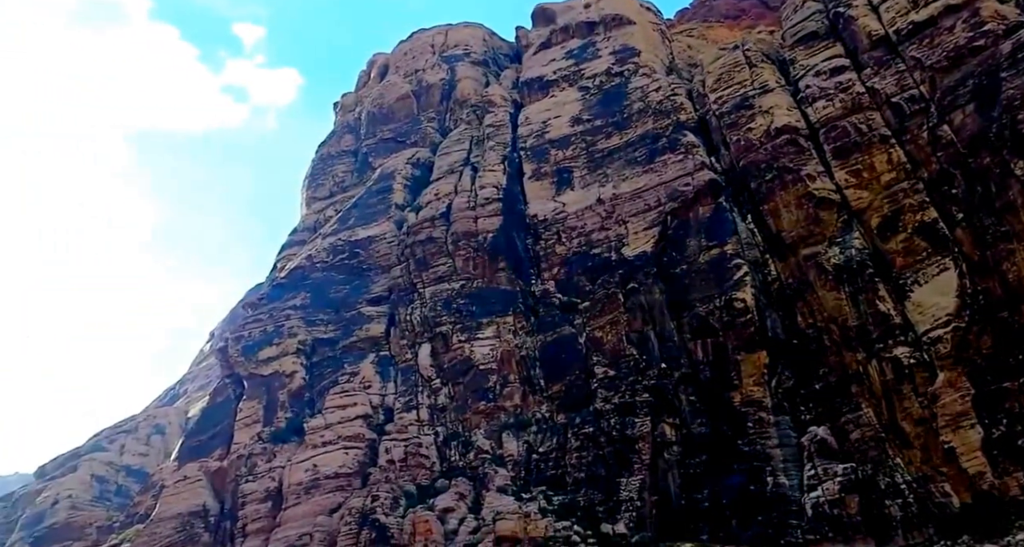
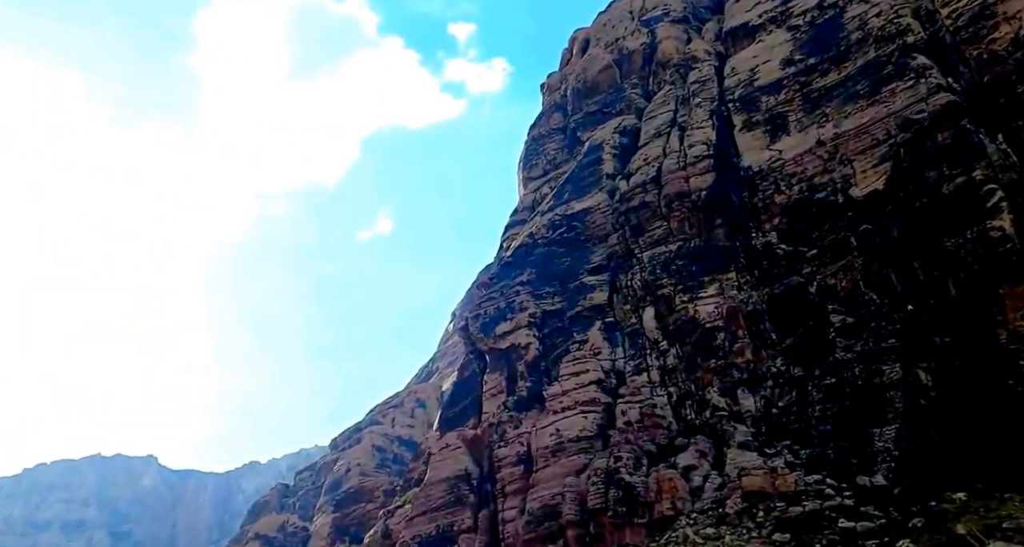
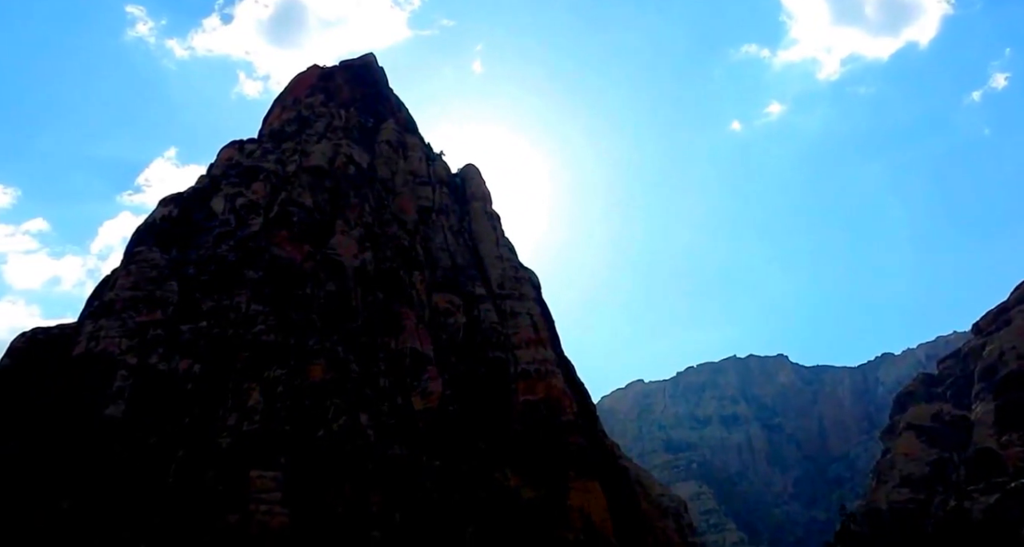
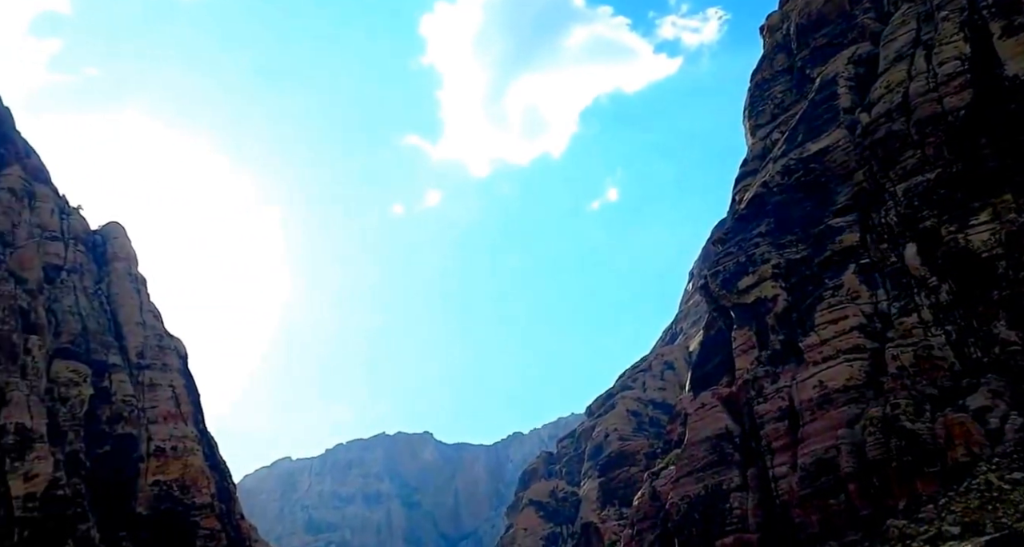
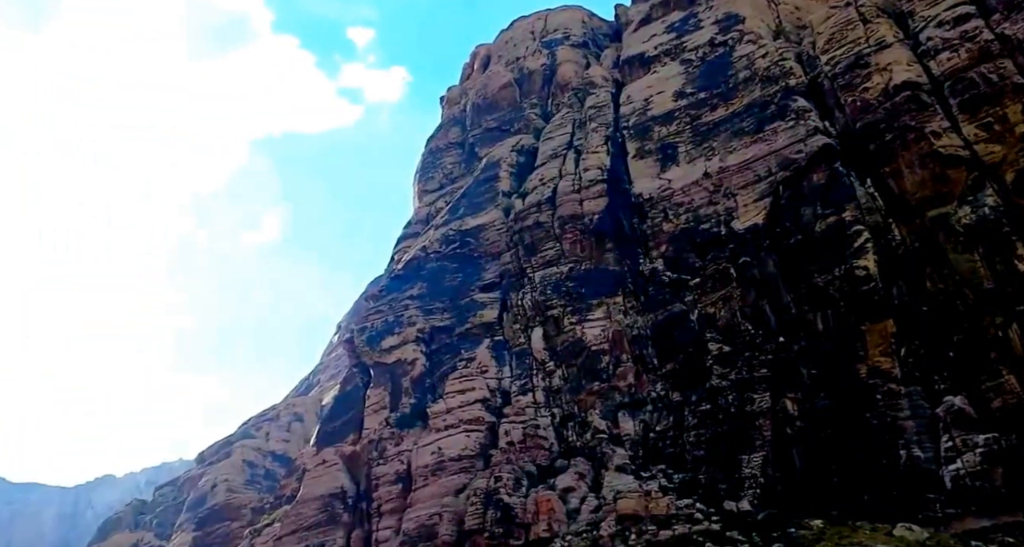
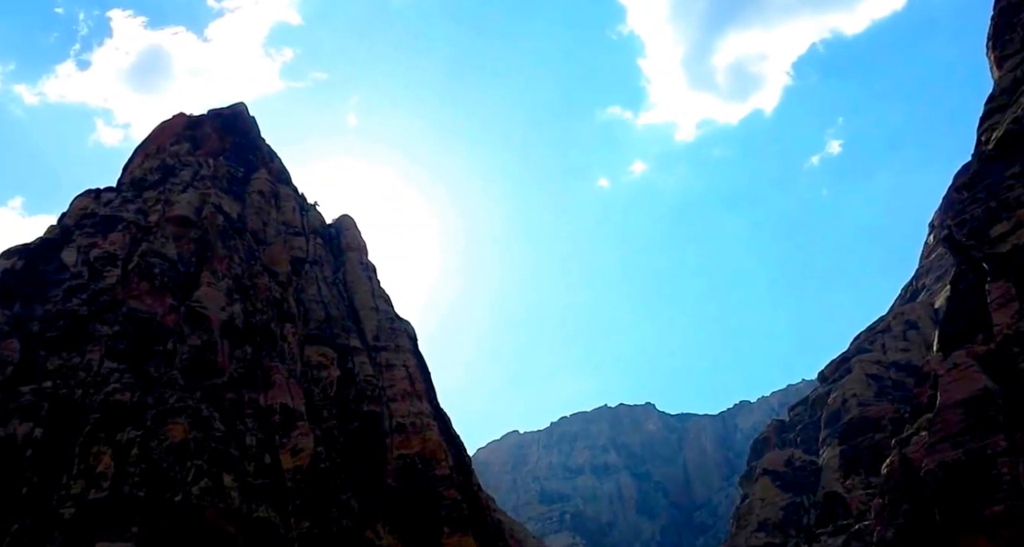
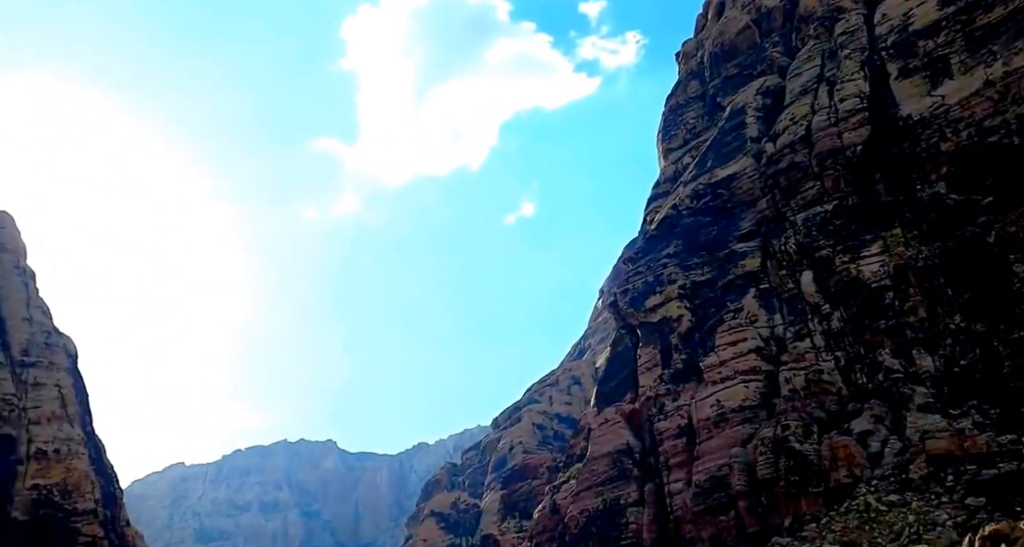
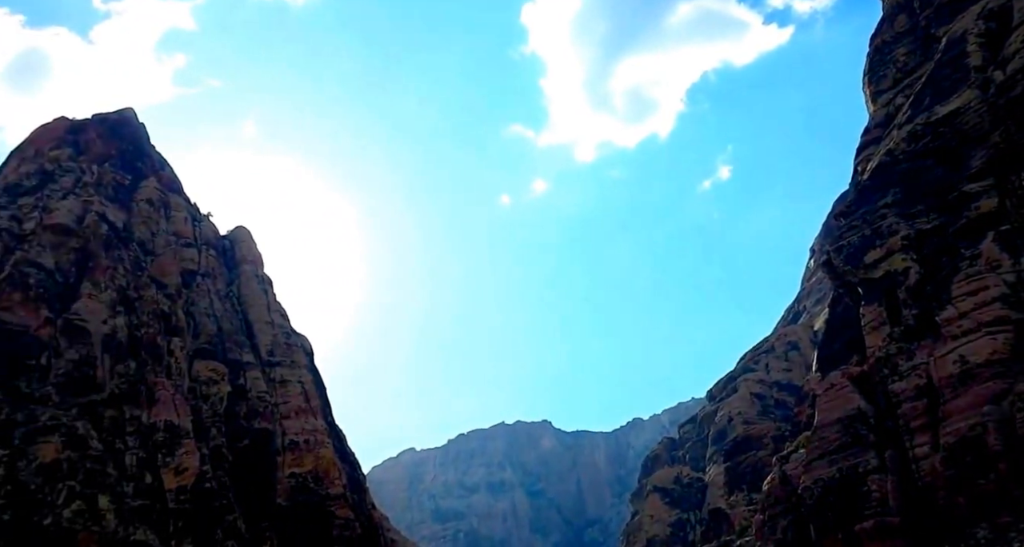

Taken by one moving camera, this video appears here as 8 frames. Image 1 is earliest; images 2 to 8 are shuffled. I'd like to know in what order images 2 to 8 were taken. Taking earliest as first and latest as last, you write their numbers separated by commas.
5, 2, 7, 4, 8, 6, 3
